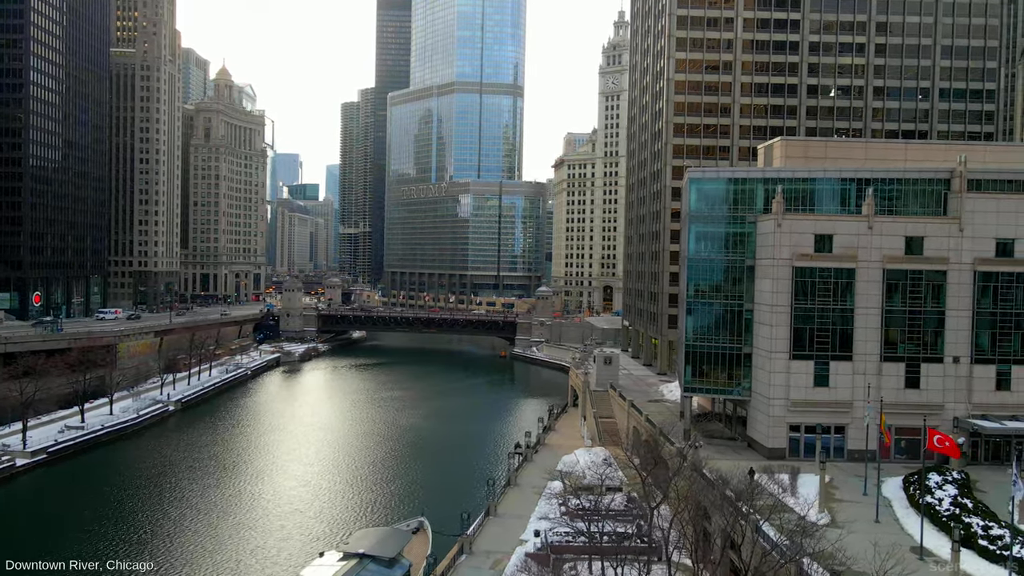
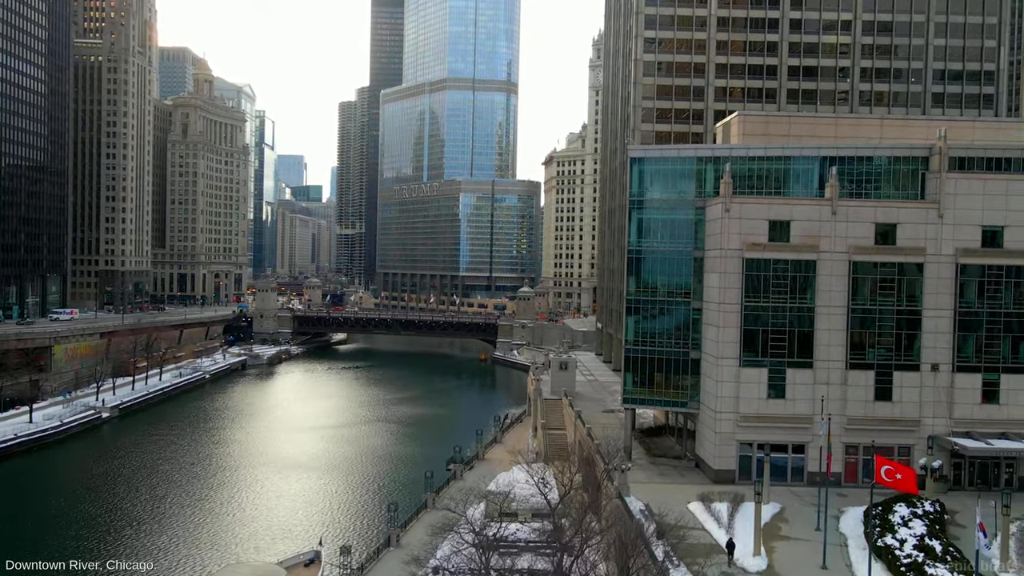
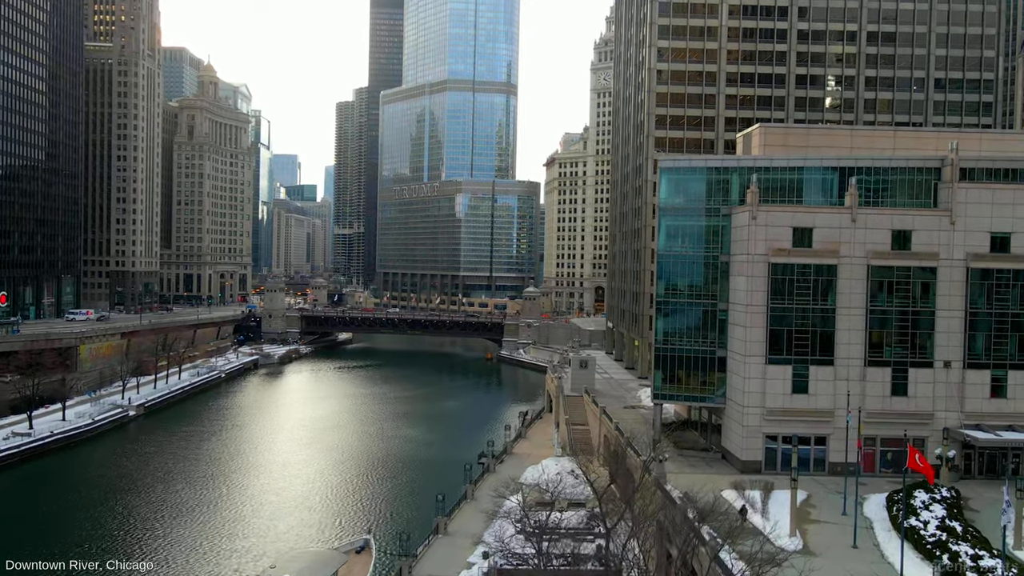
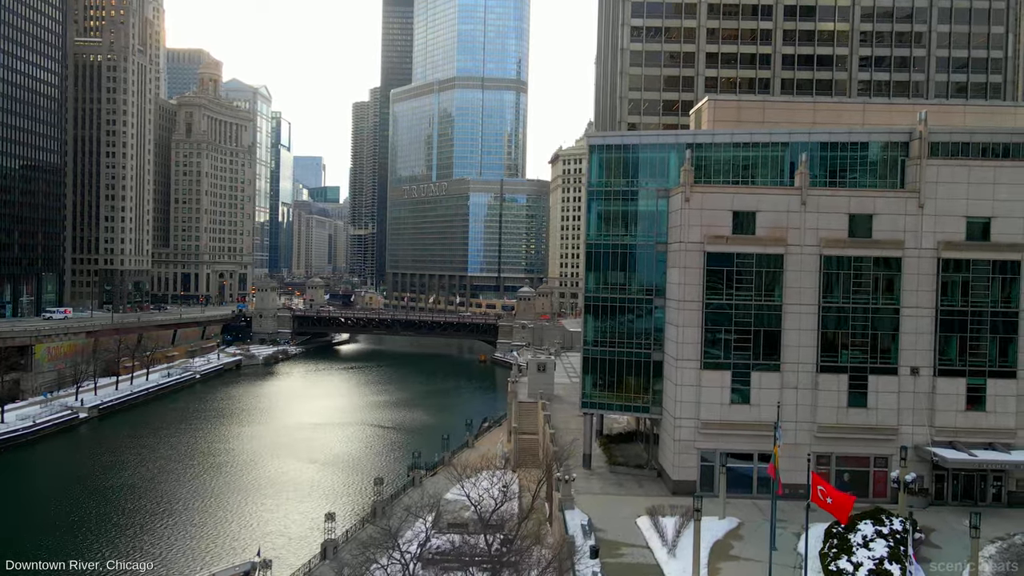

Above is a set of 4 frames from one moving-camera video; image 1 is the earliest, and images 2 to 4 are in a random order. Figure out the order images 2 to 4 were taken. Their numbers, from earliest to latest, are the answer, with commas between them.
3, 2, 4
